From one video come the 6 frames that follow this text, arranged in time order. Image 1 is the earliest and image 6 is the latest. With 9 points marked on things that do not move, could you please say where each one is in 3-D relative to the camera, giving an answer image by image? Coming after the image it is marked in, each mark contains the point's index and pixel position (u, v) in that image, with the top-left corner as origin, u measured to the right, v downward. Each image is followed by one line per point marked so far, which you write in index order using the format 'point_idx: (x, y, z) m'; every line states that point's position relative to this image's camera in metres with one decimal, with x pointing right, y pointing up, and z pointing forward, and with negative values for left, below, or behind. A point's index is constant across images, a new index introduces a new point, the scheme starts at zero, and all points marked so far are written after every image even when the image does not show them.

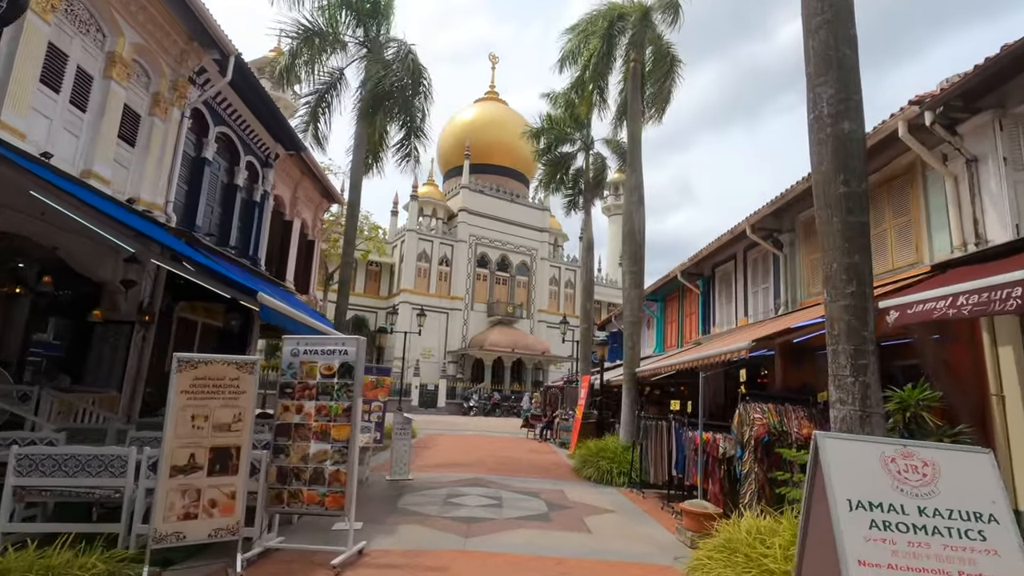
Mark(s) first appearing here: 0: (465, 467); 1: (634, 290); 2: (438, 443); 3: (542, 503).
0: (-1.0, -3.7, +11.1) m
1: (+2.7, 0.0, +11.6) m
2: (-2.1, -4.4, +15.2) m
3: (+0.4, -3.0, +7.5) m
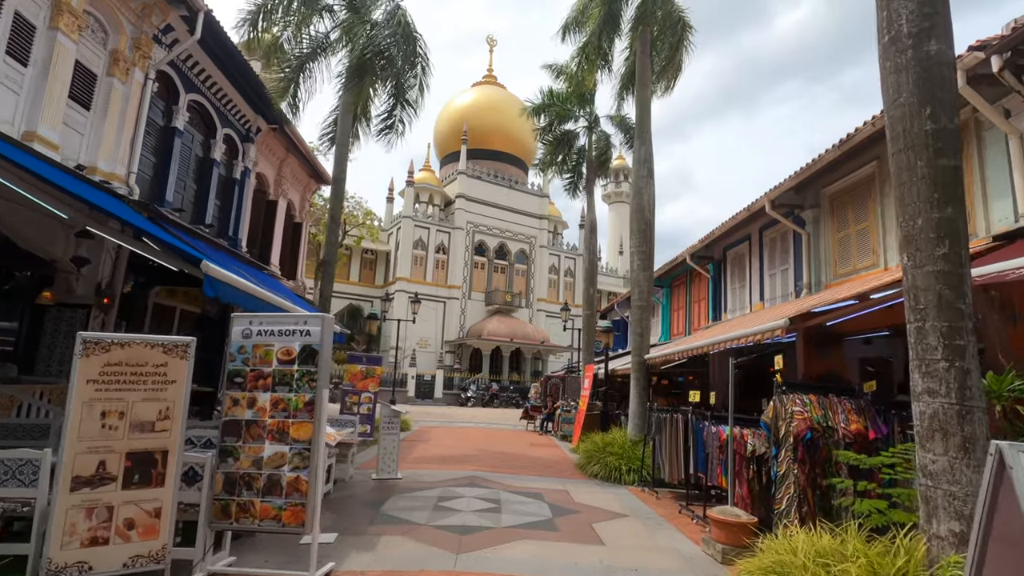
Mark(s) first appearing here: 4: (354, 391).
0: (-1.0, -3.4, +10.2) m
1: (+2.7, +0.3, +10.7) m
2: (-2.2, -4.0, +14.4) m
3: (+0.4, -2.7, +6.6) m
4: (-3.9, -2.5, +13.0) m
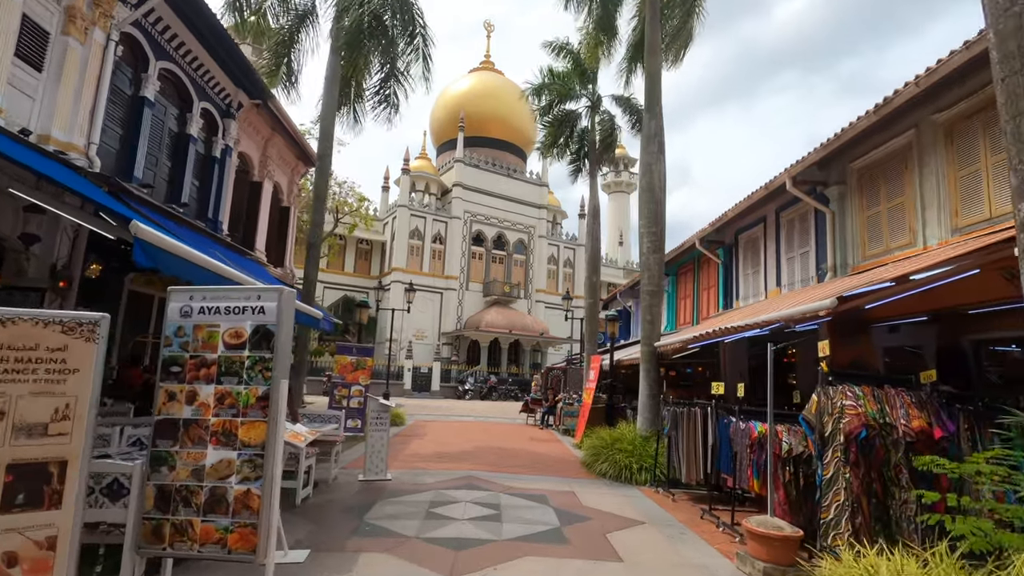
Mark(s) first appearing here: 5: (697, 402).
0: (-1.0, -3.1, +9.5) m
1: (+2.7, +0.6, +9.9) m
2: (-2.2, -3.7, +13.6) m
3: (+0.4, -2.5, +5.9) m
4: (-3.9, -2.2, +12.2) m
5: (+2.6, -1.6, +7.3) m
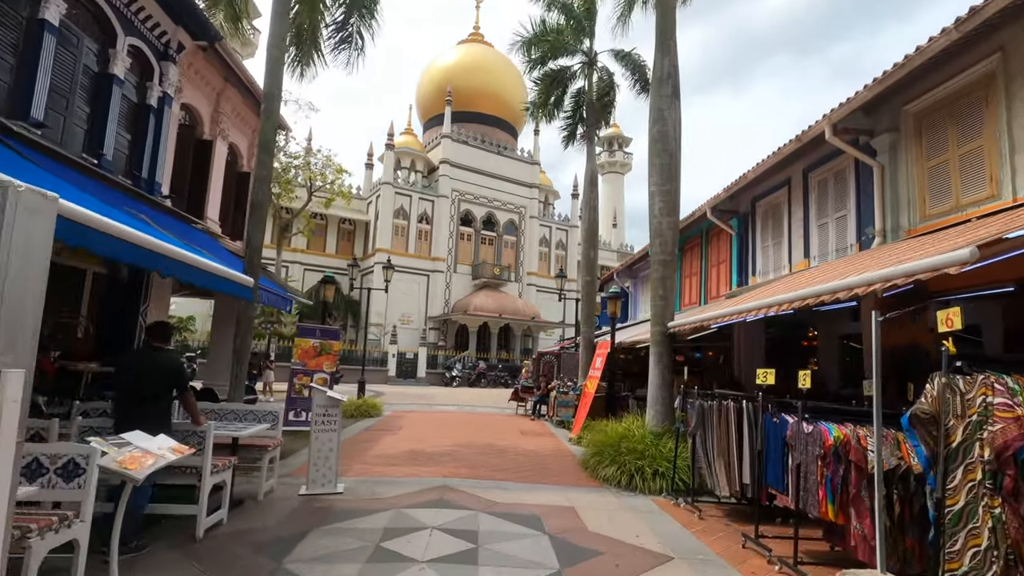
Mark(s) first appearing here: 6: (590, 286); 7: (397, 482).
0: (-1.2, -2.6, +7.9) m
1: (+2.4, +1.1, +8.4) m
2: (-2.4, -3.1, +12.1) m
3: (+0.3, -2.1, +4.4) m
4: (-4.2, -1.6, +10.6) m
5: (+2.4, -1.2, +5.8) m
6: (+2.1, 0.0, +14.2) m
7: (-1.4, -2.4, +6.5) m
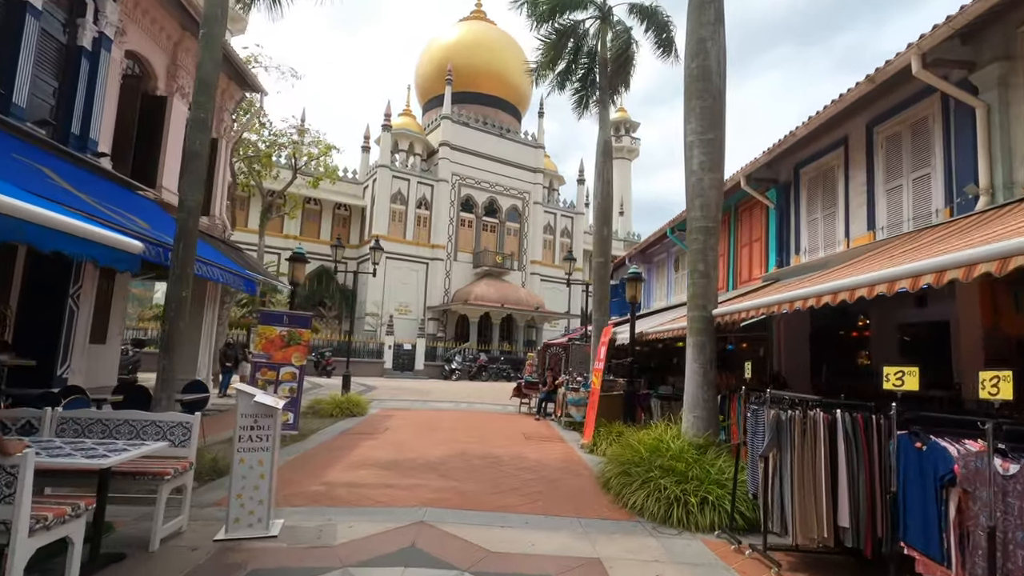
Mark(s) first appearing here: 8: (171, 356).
0: (-1.2, -2.3, +6.3) m
1: (+2.5, +1.4, +6.7) m
2: (-2.4, -2.7, +10.5) m
3: (+0.3, -1.9, +2.7) m
4: (-4.1, -1.3, +9.0) m
5: (+2.4, -0.9, +4.1) m
6: (+2.1, +0.4, +12.5) m
7: (-1.4, -2.1, +4.9) m
8: (-4.0, -0.8, +6.2) m
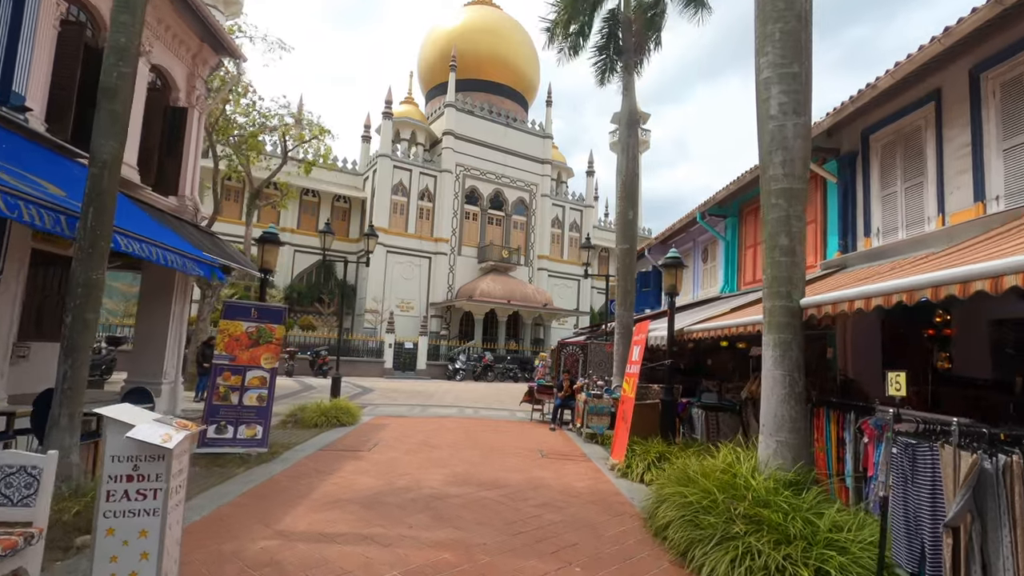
0: (-1.0, -2.1, +4.7) m
1: (+2.7, +1.6, +5.1) m
2: (-2.2, -2.5, +8.9) m
3: (+0.4, -1.7, +1.1) m
4: (-3.9, -1.1, +7.5) m
5: (+2.6, -0.7, +2.5) m
6: (+2.4, +0.6, +10.9) m
7: (-1.2, -1.9, +3.3) m
8: (-3.8, -0.6, +4.6) m
